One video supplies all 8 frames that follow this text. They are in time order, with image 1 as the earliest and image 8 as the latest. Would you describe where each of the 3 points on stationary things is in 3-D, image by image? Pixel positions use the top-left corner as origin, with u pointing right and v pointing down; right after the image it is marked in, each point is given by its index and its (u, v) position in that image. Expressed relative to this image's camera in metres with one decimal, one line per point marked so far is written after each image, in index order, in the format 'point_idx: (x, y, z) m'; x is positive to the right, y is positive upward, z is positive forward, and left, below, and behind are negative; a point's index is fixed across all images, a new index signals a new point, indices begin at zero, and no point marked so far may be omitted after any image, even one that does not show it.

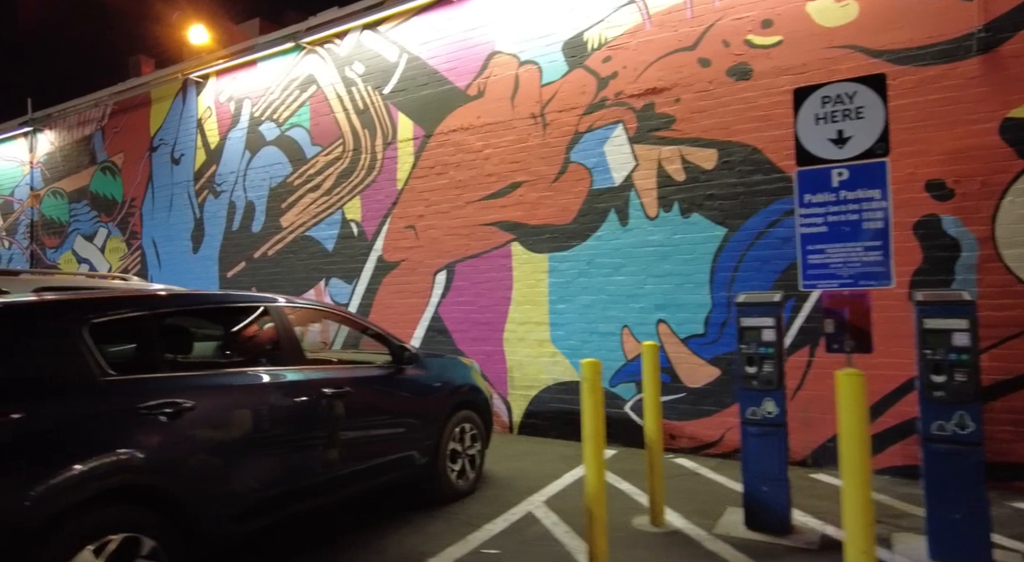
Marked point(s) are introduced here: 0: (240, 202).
0: (-4.6, +1.3, +9.9) m
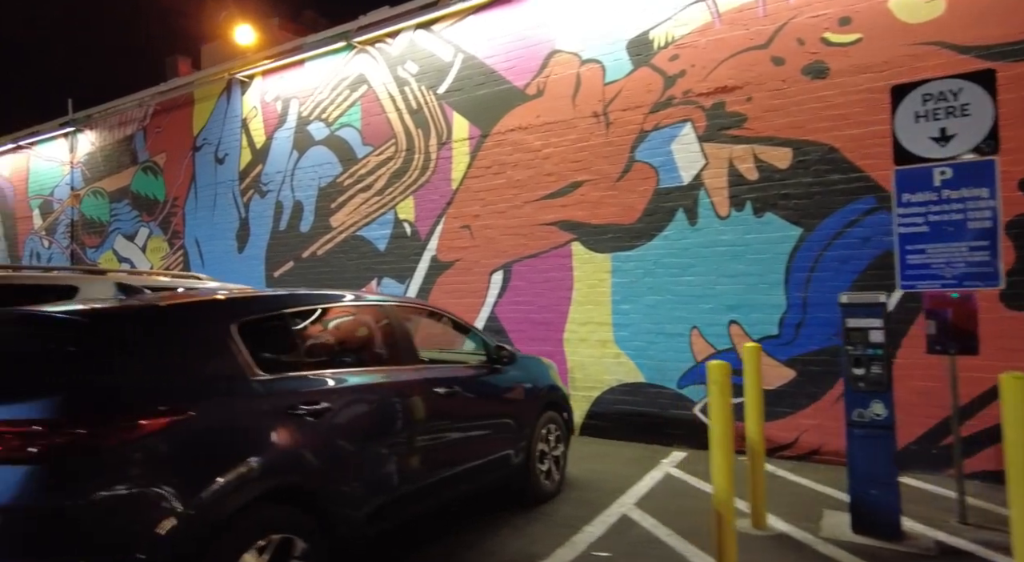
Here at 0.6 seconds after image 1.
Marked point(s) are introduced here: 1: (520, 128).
0: (-3.8, +1.3, +10.0) m
1: (+0.1, +2.0, +7.7) m
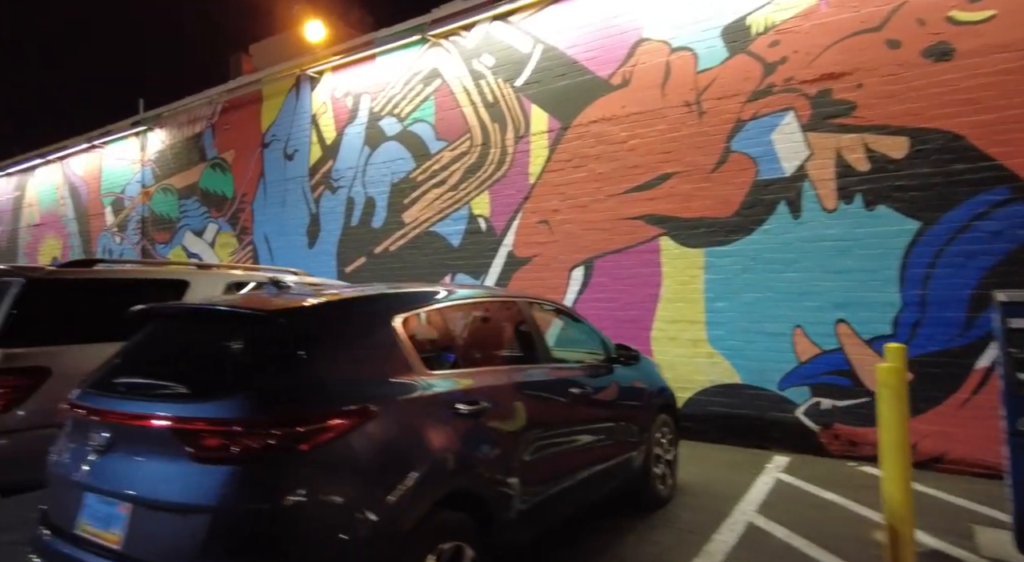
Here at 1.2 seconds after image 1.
0: (-2.6, +1.4, +10.0) m
1: (+1.2, +2.1, +7.4) m
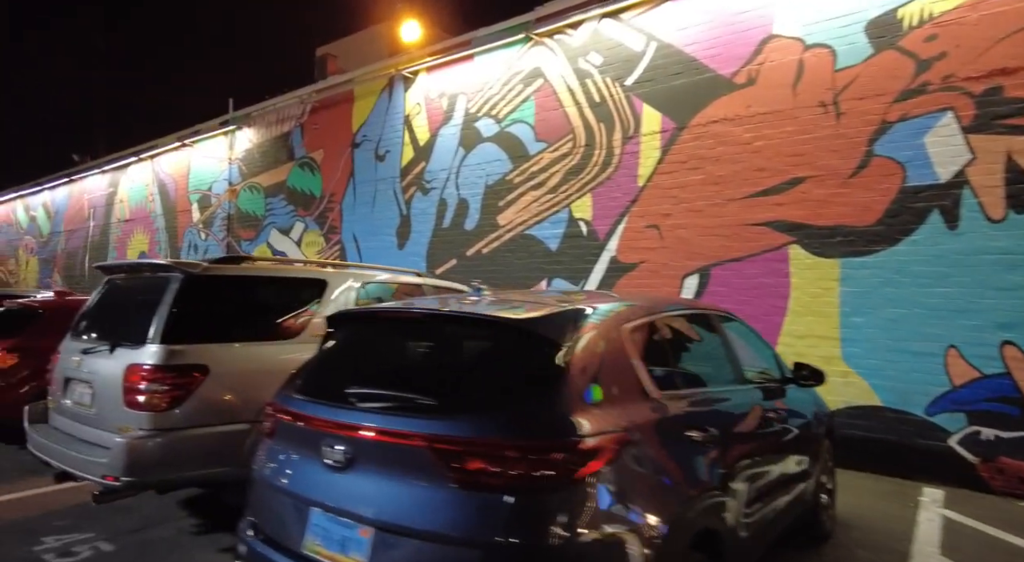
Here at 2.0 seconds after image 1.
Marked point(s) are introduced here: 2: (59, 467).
0: (-1.0, +1.4, +9.9) m
1: (+2.6, +2.0, +7.1) m
2: (-3.0, -1.2, +3.8) m
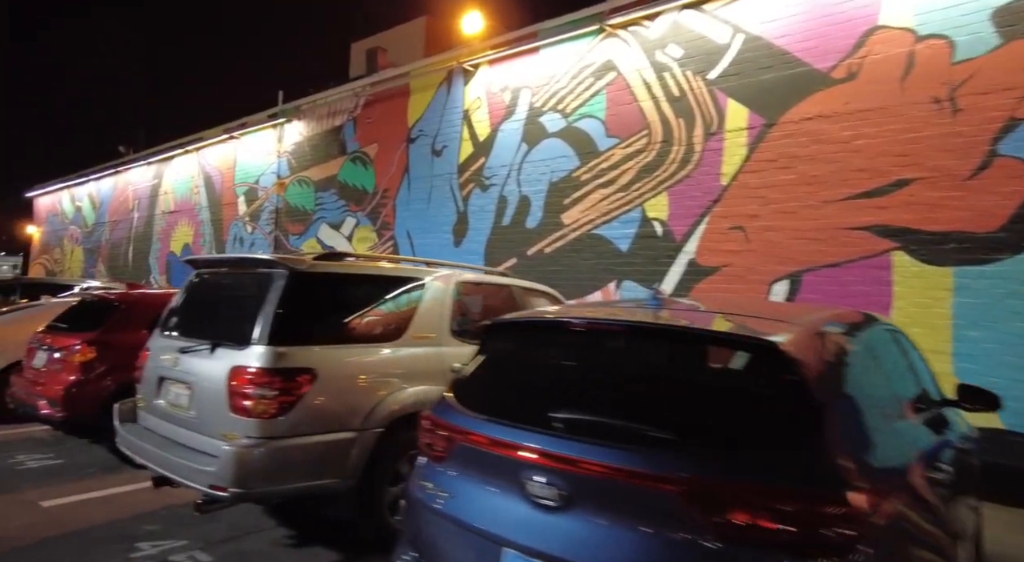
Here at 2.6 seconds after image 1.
0: (0.0, +1.4, +9.6) m
1: (+3.6, +1.9, +6.6) m
2: (-2.2, -1.2, +3.6) m
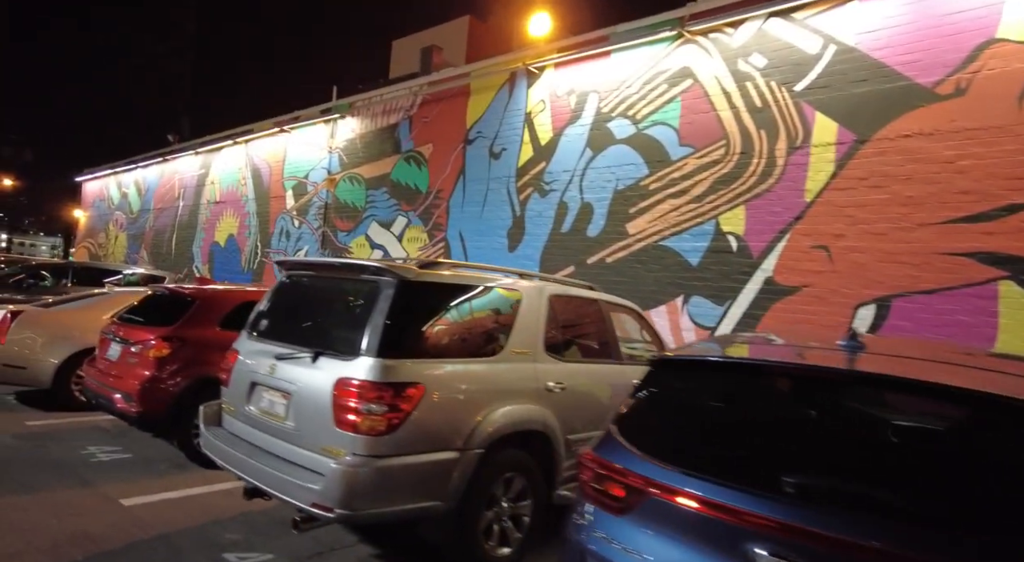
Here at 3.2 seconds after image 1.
0: (+1.0, +1.3, +9.4) m
1: (+4.4, +1.6, +6.3) m
2: (-1.6, -1.2, +3.5) m
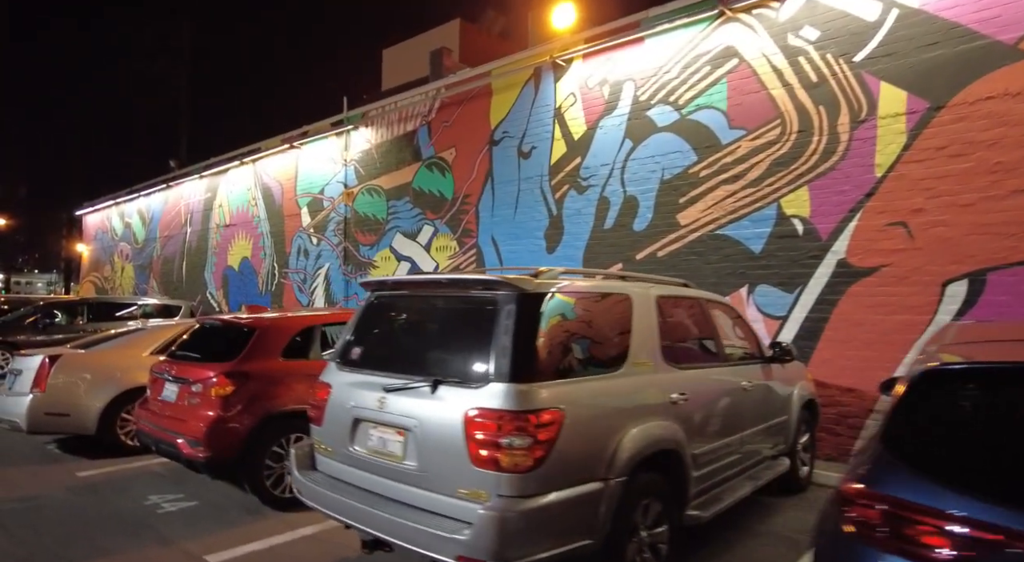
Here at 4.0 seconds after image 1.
0: (+1.6, +1.3, +9.0) m
1: (+5.0, +1.9, +5.9) m
2: (-0.8, -1.4, +3.1) m
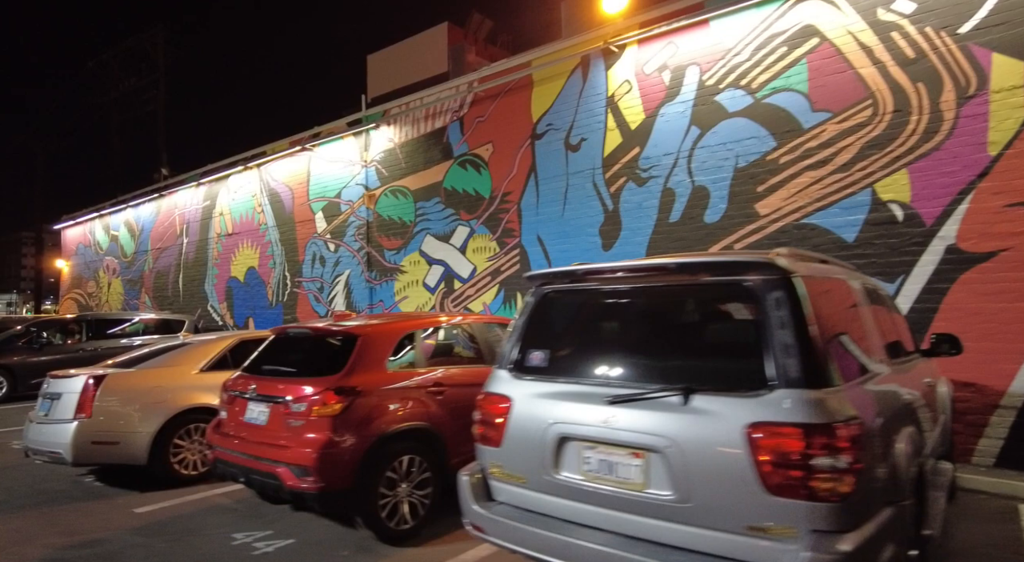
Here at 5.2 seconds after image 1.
0: (+2.5, +1.4, +8.5) m
1: (+6.0, +2.1, +5.5) m
2: (+0.4, -1.3, +2.5) m
